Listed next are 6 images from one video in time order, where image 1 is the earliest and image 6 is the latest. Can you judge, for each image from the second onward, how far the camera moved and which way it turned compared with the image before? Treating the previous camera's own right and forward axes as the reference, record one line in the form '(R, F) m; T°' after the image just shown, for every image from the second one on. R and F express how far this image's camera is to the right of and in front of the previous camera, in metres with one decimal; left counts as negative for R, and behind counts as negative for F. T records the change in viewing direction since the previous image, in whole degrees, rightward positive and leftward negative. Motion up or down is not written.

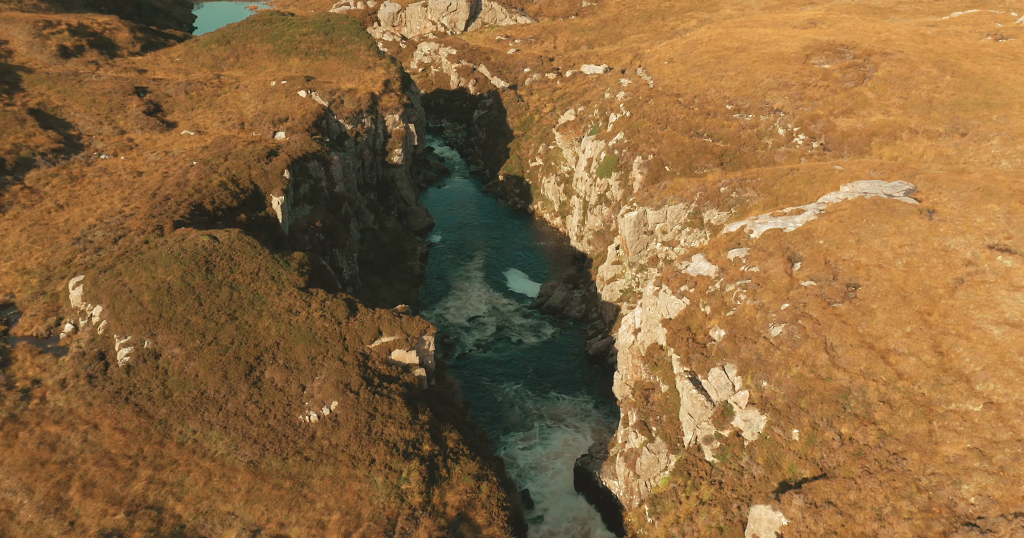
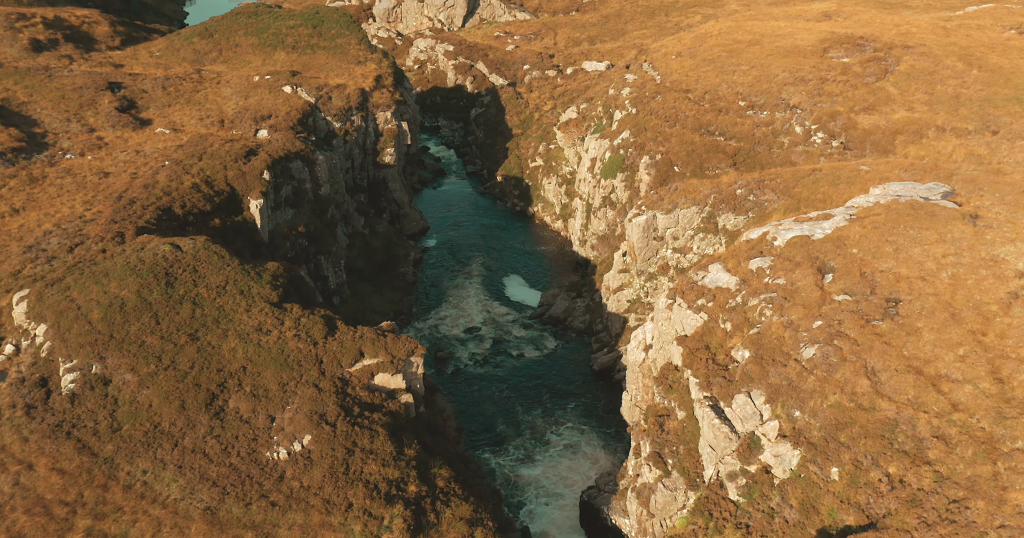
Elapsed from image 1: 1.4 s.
(0.0, +6.4) m; 0°
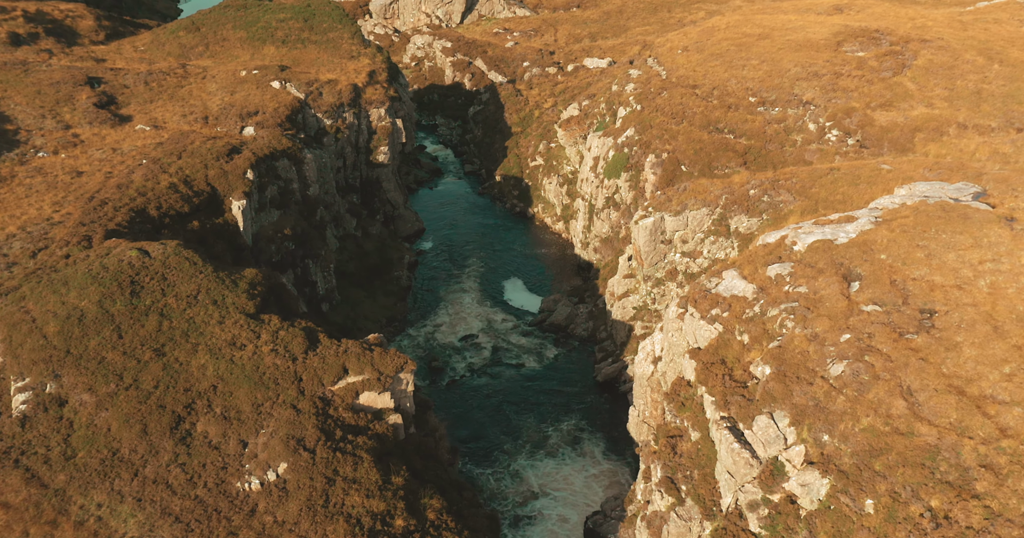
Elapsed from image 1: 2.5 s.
(+0.1, +4.5) m; 0°
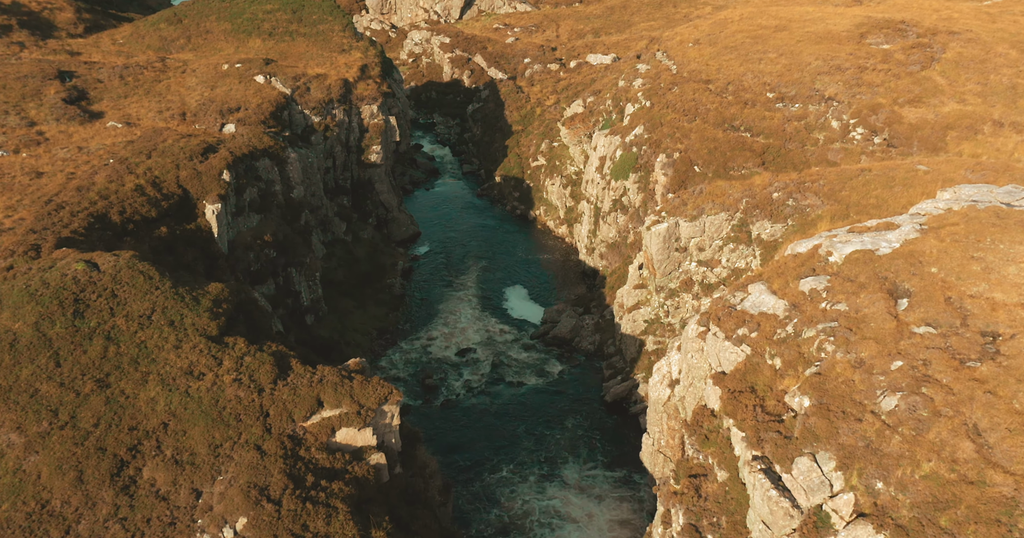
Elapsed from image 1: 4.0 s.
(0.0, +6.2) m; 0°
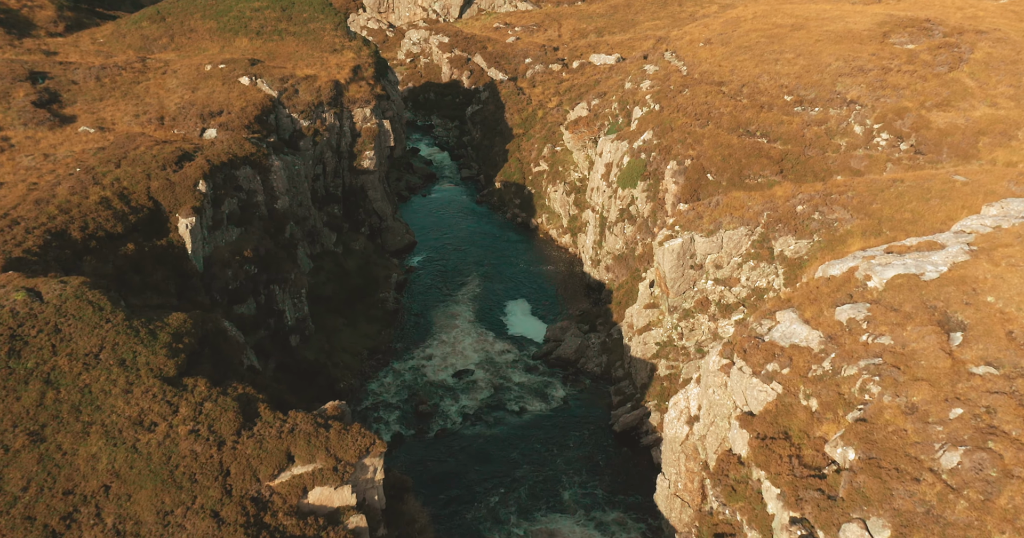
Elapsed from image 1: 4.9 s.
(0.0, +5.3) m; 0°
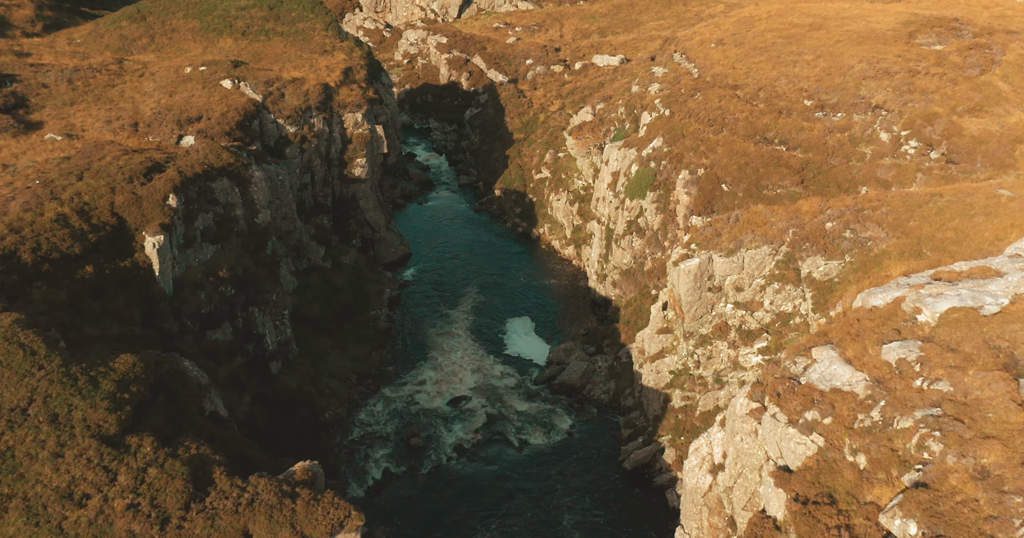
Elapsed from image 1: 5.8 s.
(0.0, +5.4) m; 0°
